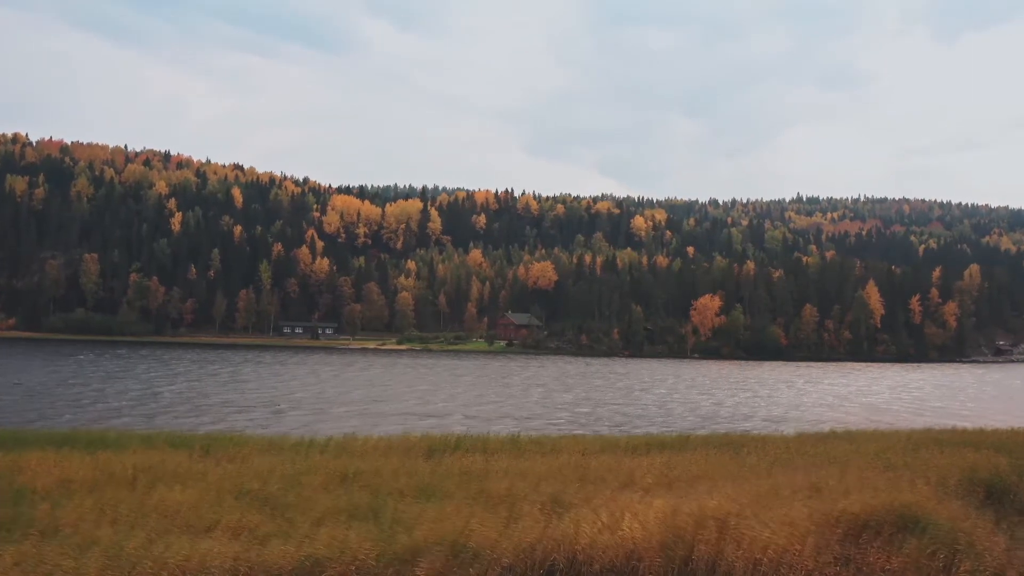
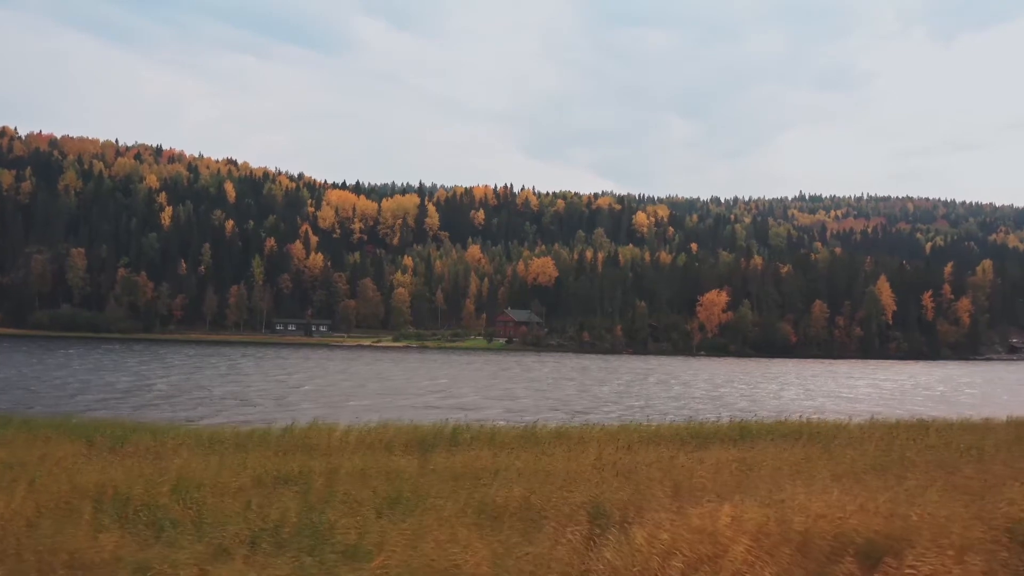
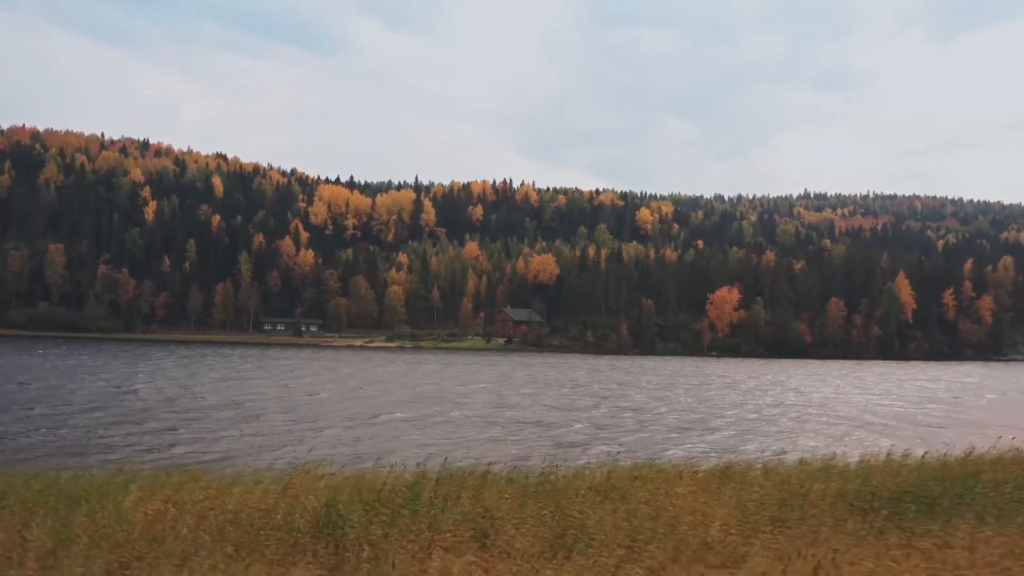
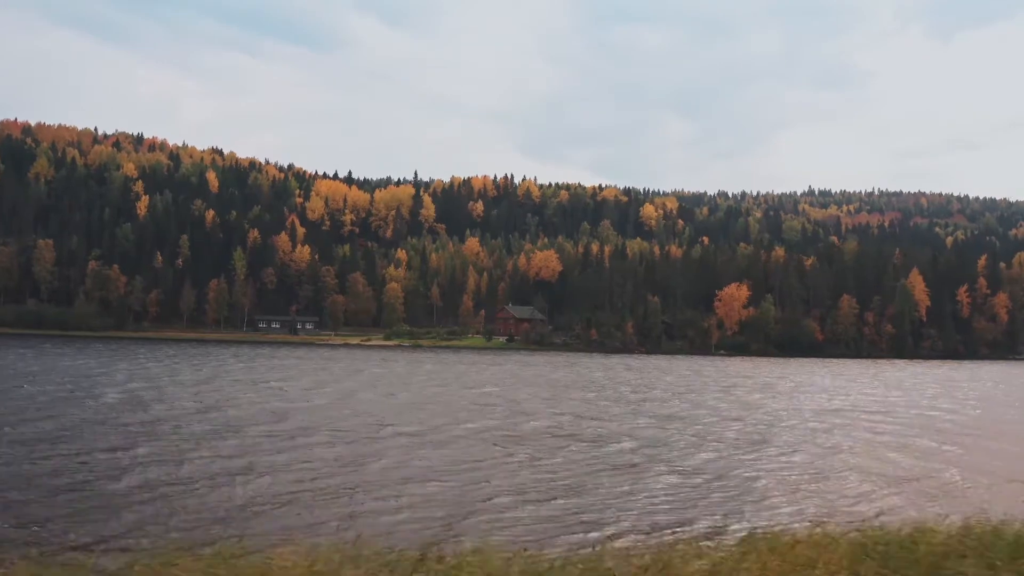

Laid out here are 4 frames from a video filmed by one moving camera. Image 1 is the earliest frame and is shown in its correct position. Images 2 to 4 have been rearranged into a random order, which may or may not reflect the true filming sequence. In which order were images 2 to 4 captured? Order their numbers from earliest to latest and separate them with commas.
2, 3, 4
